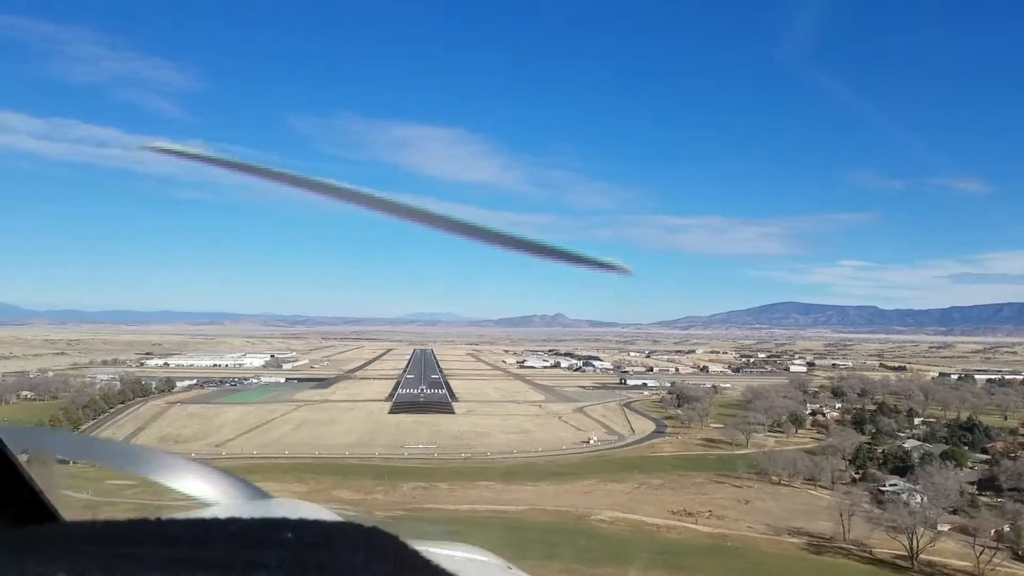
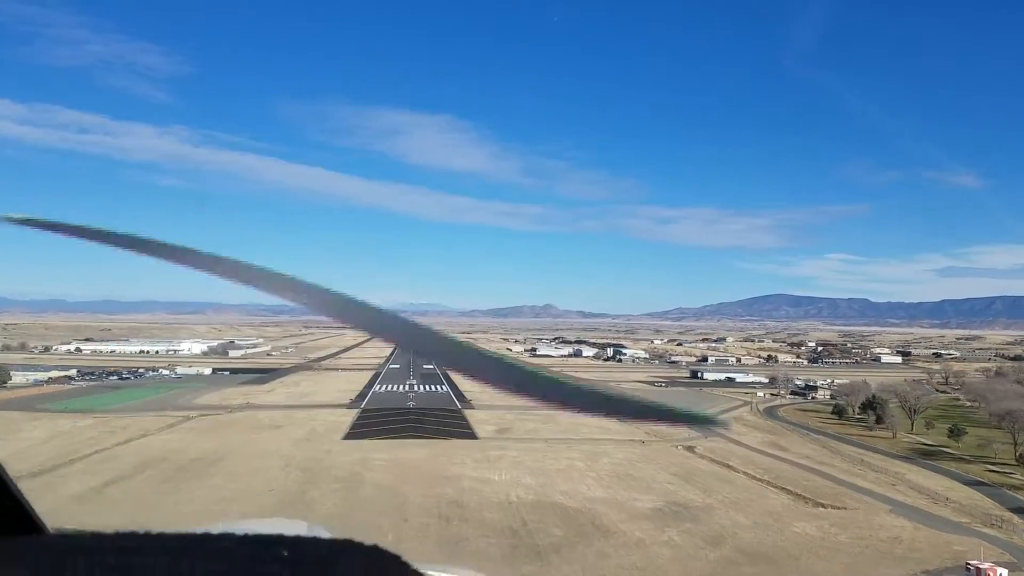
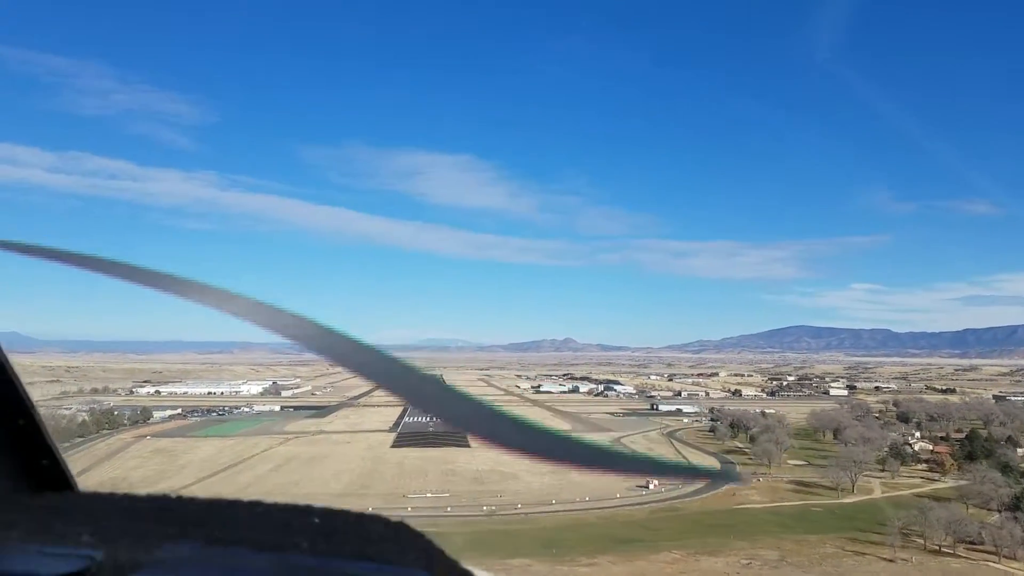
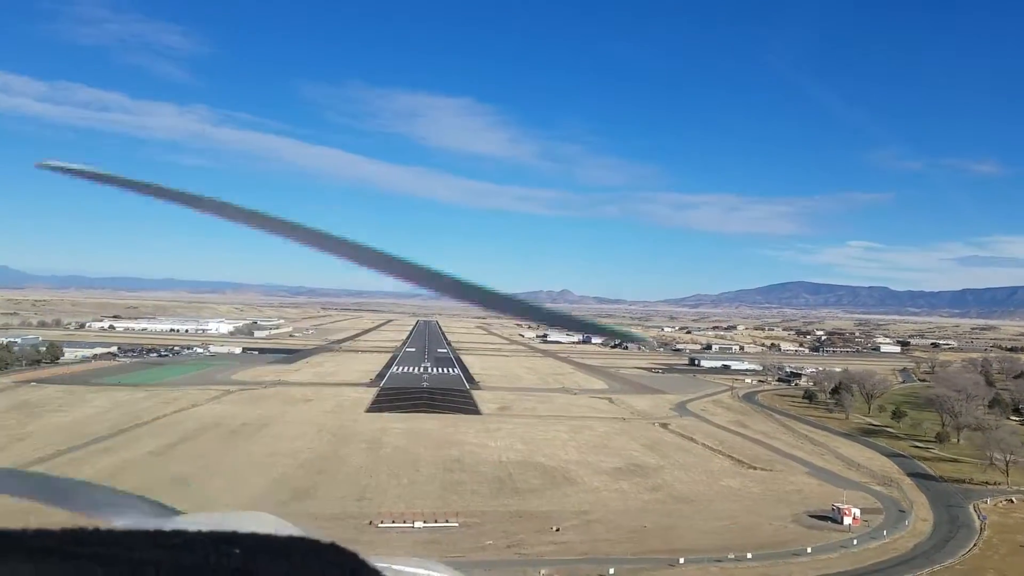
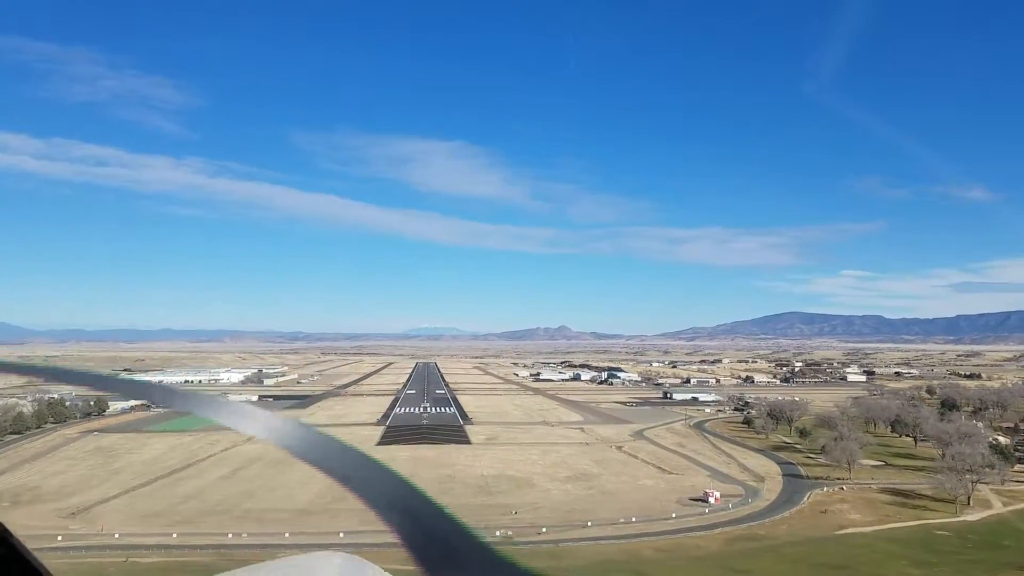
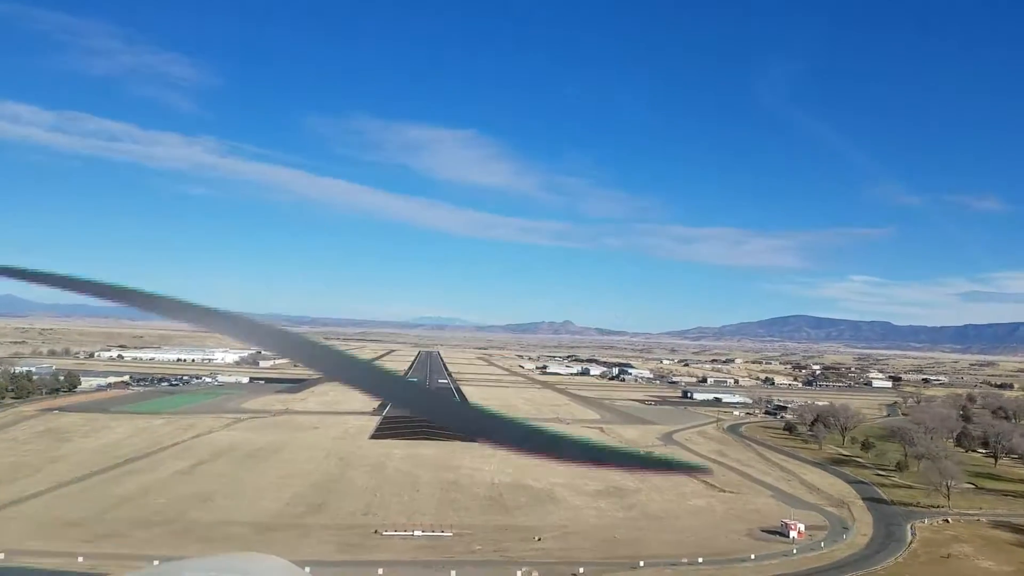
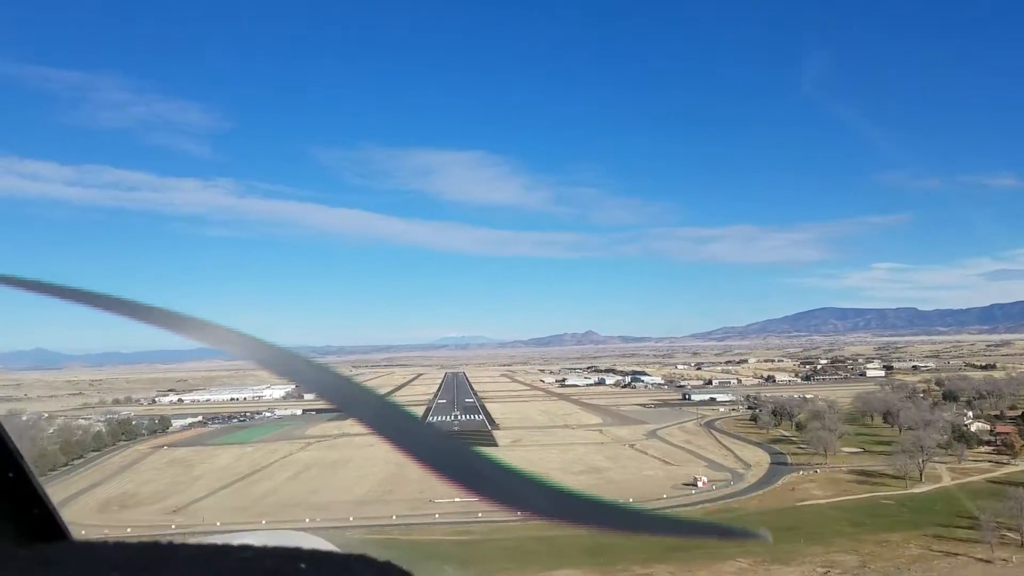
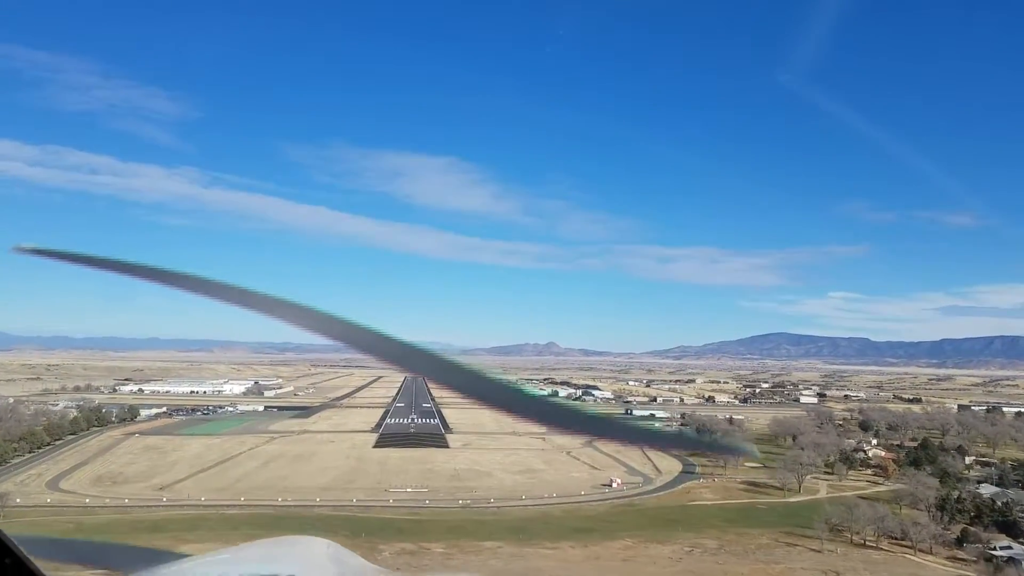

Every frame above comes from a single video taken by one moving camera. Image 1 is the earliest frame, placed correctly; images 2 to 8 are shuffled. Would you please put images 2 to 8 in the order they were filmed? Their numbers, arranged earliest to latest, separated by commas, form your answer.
8, 3, 7, 5, 6, 4, 2
